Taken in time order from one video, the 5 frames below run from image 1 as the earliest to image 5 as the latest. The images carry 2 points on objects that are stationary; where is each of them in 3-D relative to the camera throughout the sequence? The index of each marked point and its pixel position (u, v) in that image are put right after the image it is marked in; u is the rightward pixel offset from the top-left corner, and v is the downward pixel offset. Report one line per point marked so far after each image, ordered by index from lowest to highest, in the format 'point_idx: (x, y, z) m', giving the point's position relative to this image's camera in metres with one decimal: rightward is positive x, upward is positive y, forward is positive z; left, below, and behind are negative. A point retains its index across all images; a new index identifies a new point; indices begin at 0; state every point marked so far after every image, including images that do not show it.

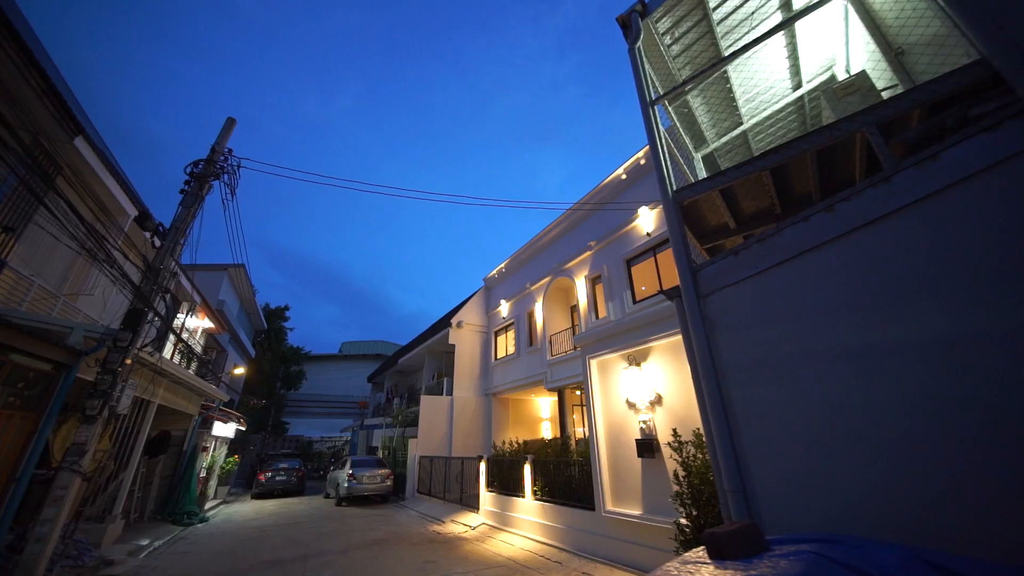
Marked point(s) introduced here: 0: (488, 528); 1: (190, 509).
0: (-0.6, -5.6, +8.7) m
1: (-9.1, -6.3, +10.6) m
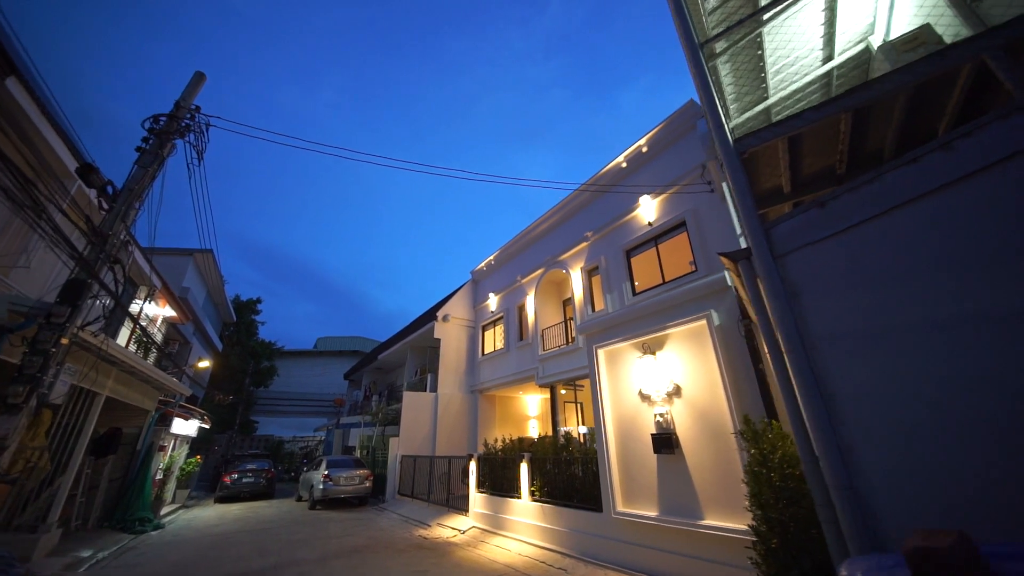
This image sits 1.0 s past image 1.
0: (-0.7, -5.3, +8.1) m
1: (-9.4, -5.8, +9.5) m
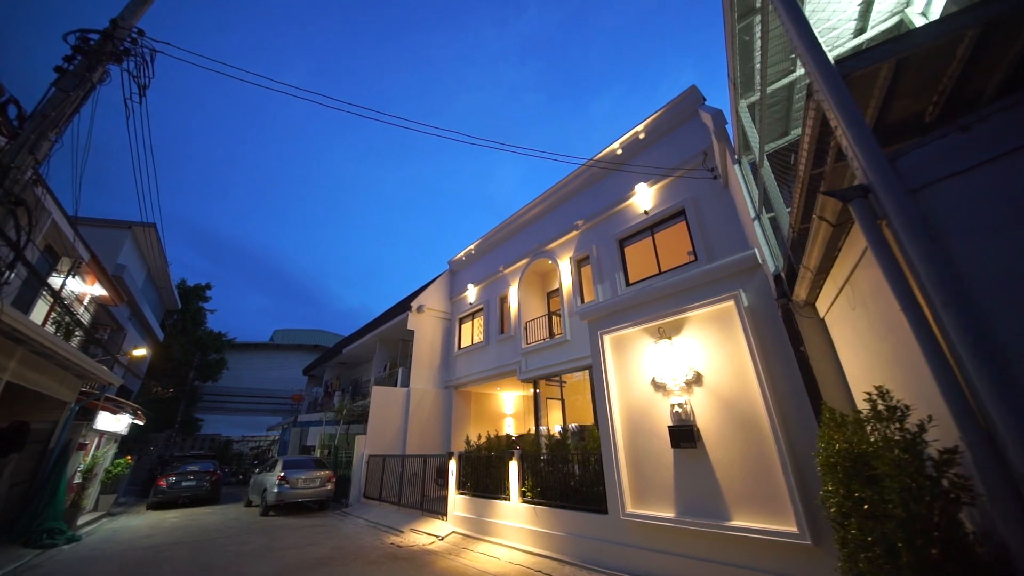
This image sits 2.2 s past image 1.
0: (-1.0, -4.9, +7.3) m
1: (-9.8, -5.1, +8.0) m
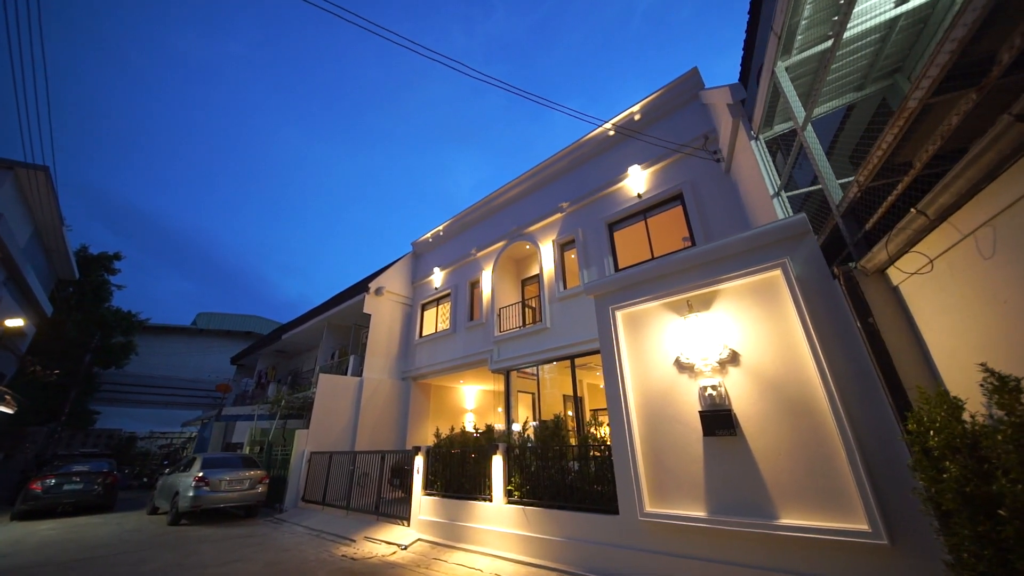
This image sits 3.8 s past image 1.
0: (-1.4, -4.3, +6.2) m
1: (-10.2, -4.0, +5.7) m
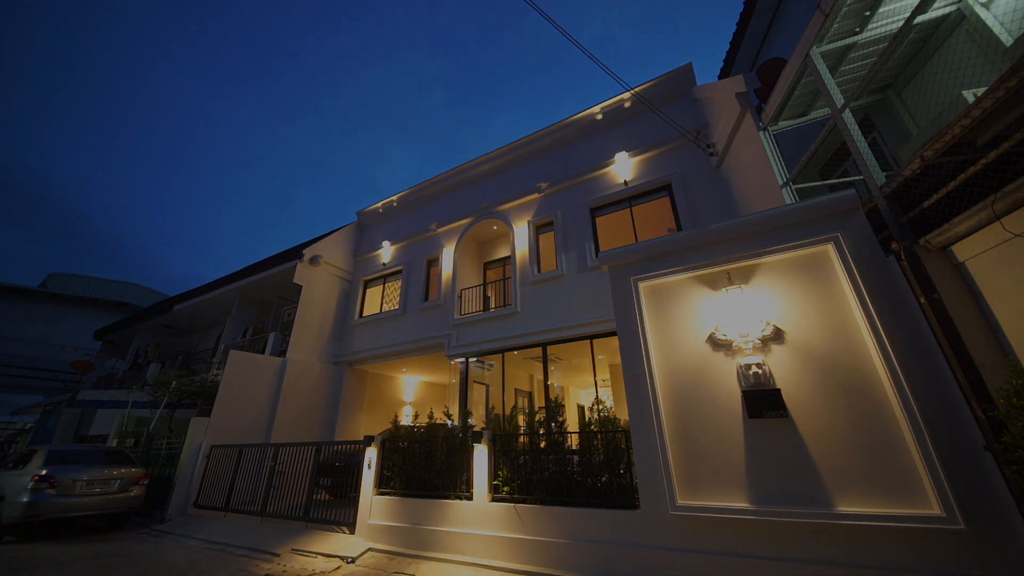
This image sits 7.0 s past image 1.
0: (-1.8, -3.6, +5.1) m
1: (-10.2, -2.5, +2.9) m
